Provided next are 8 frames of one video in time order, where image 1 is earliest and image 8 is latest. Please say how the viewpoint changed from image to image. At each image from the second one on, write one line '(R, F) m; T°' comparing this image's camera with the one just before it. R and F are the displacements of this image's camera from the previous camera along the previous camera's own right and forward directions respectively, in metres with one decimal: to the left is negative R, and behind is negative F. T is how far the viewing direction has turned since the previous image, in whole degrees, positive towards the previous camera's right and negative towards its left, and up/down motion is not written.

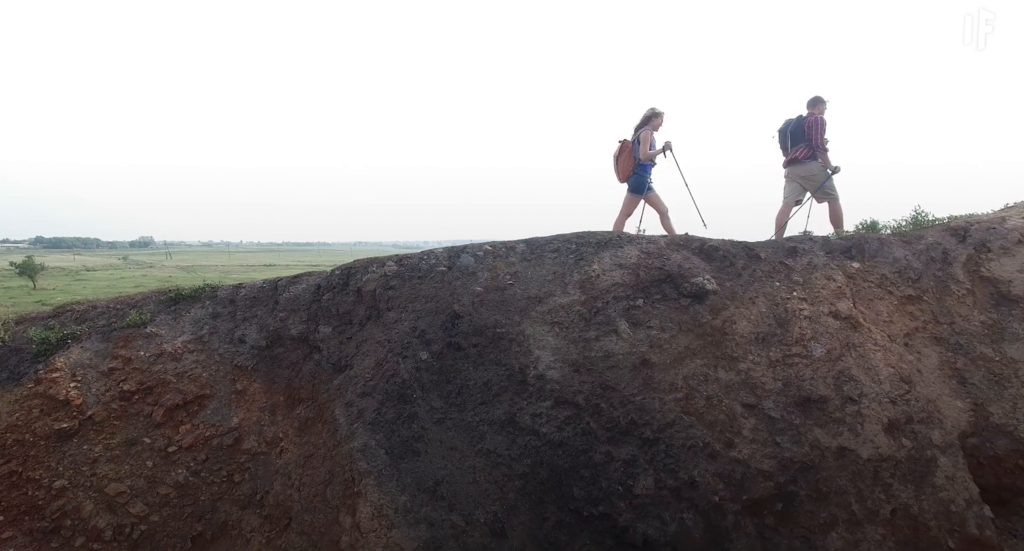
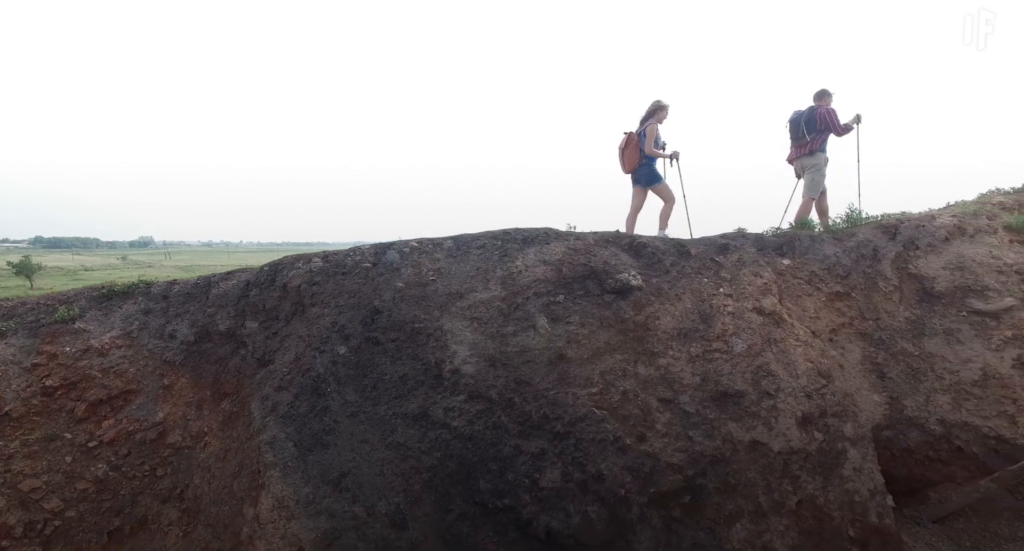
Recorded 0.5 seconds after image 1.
(+0.7, -0.1) m; 0°
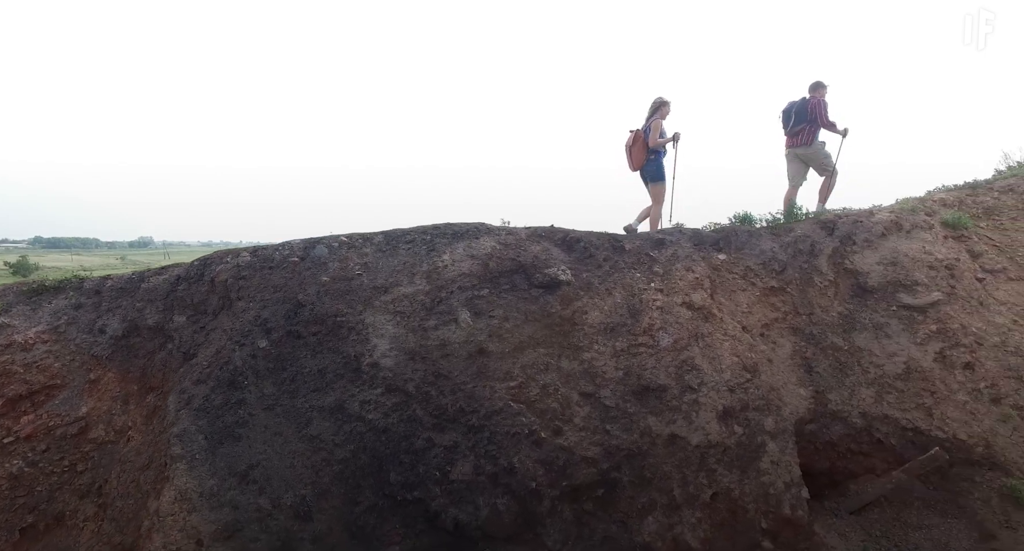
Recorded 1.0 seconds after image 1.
(+0.7, 0.0) m; 0°
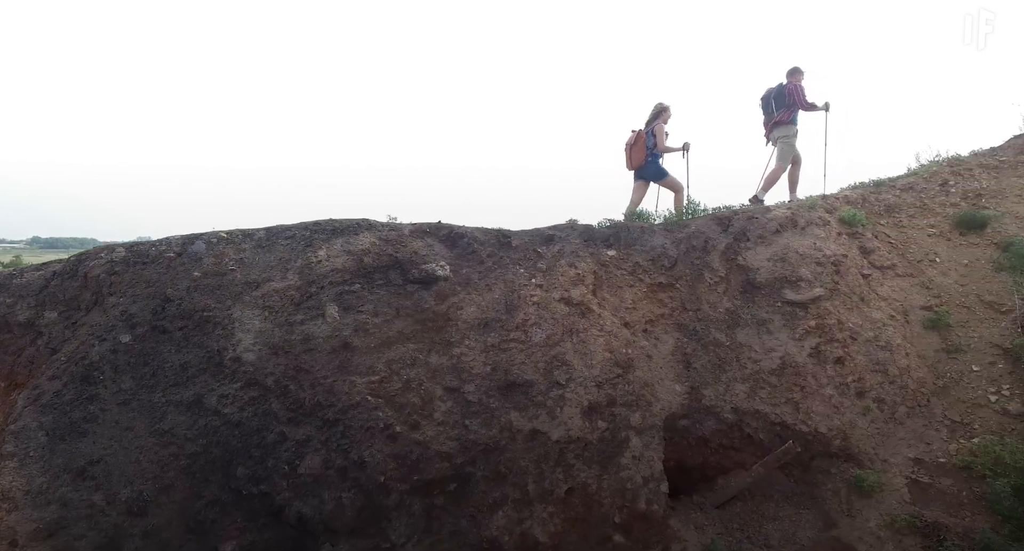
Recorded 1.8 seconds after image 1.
(+1.2, 0.0) m; 0°
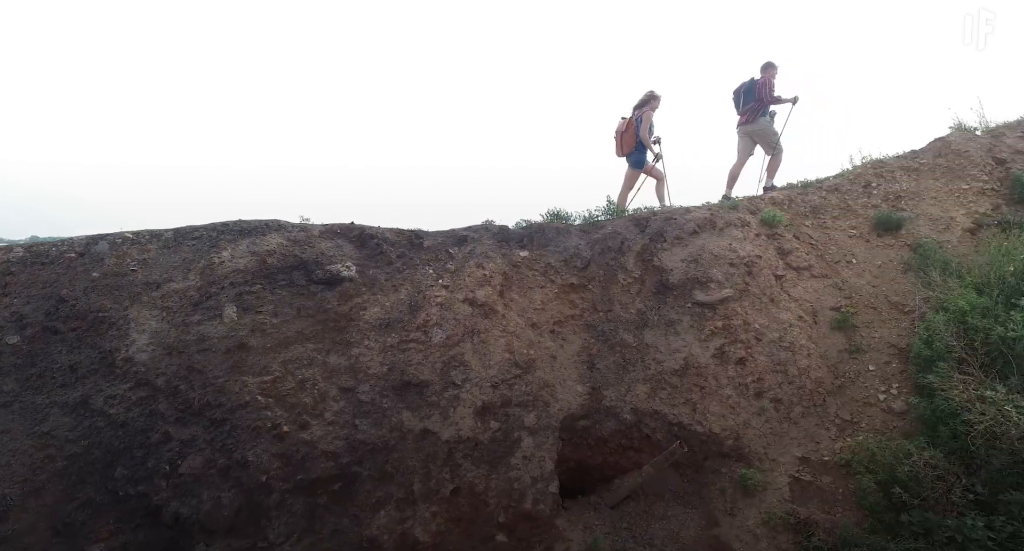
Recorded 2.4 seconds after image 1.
(+0.9, 0.0) m; 0°
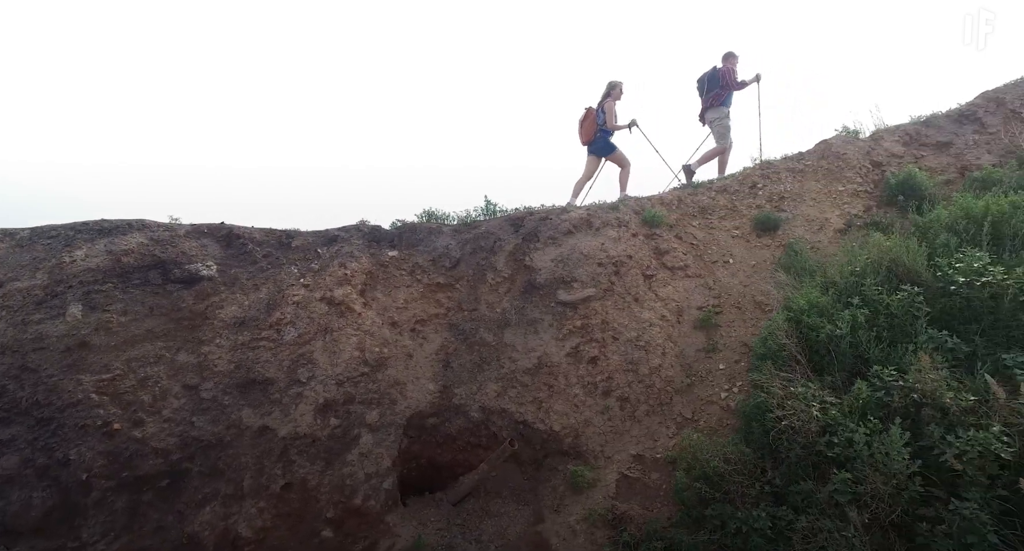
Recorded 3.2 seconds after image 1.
(+1.4, -0.1) m; 0°
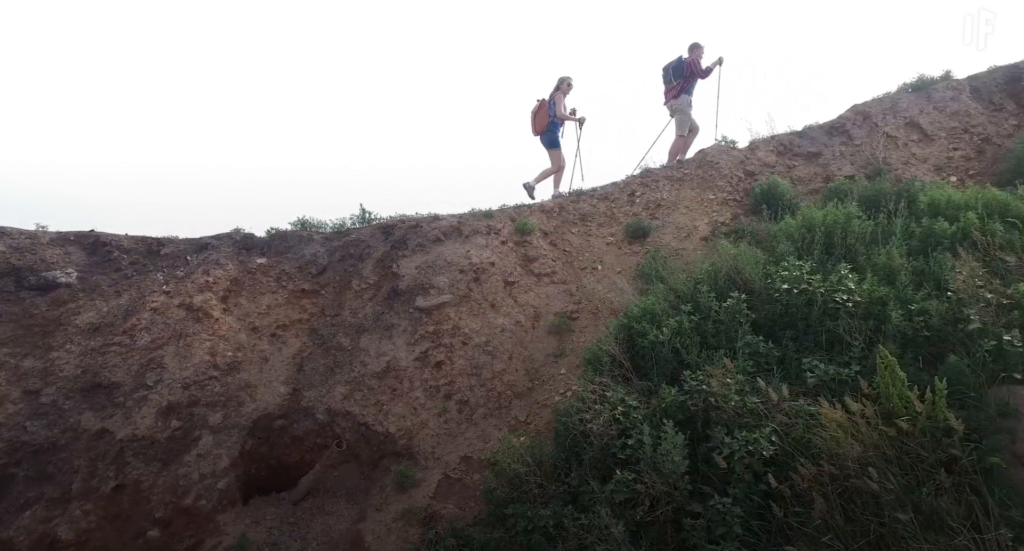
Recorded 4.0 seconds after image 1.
(+1.5, -0.2) m; 0°
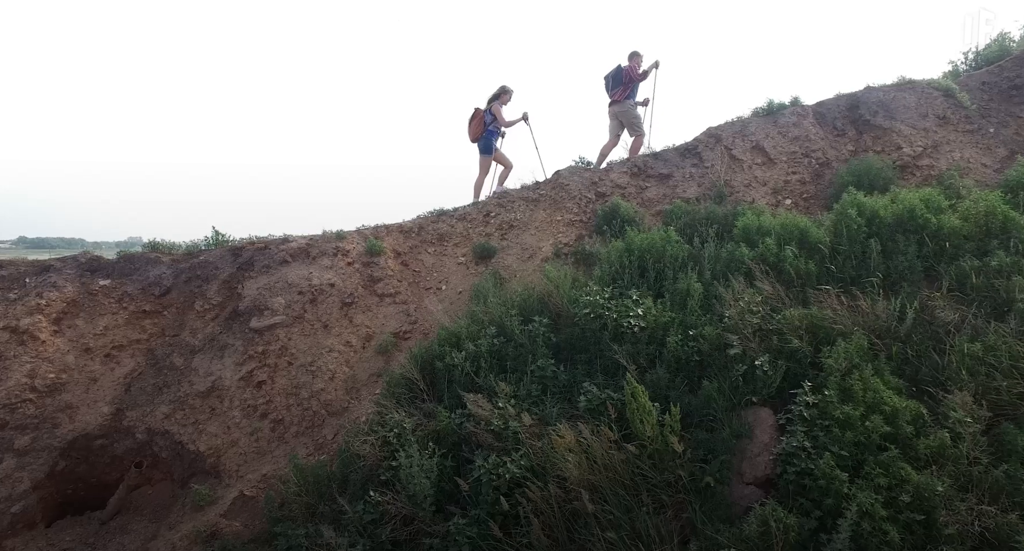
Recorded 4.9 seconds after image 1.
(+1.8, -0.2) m; +1°
